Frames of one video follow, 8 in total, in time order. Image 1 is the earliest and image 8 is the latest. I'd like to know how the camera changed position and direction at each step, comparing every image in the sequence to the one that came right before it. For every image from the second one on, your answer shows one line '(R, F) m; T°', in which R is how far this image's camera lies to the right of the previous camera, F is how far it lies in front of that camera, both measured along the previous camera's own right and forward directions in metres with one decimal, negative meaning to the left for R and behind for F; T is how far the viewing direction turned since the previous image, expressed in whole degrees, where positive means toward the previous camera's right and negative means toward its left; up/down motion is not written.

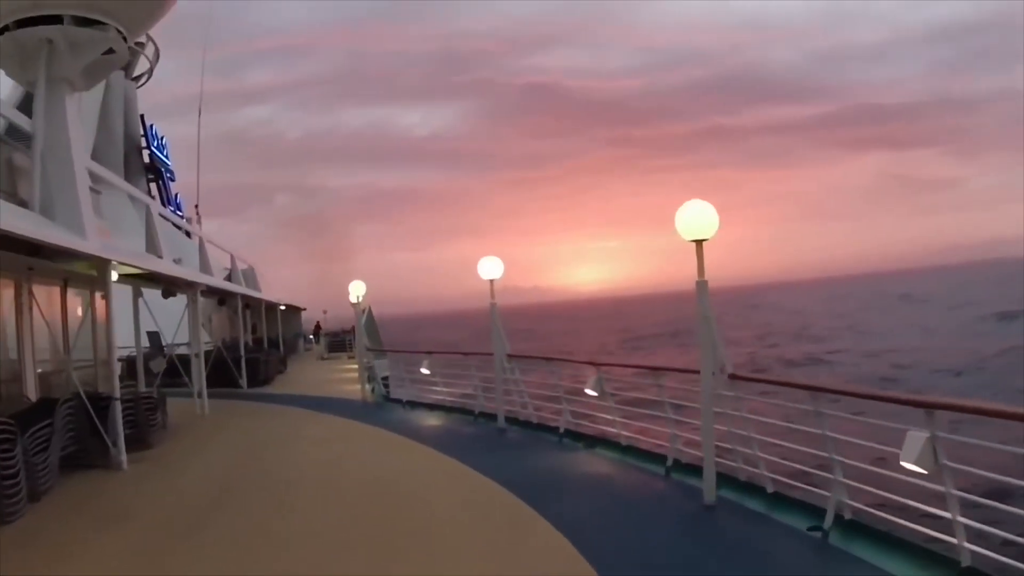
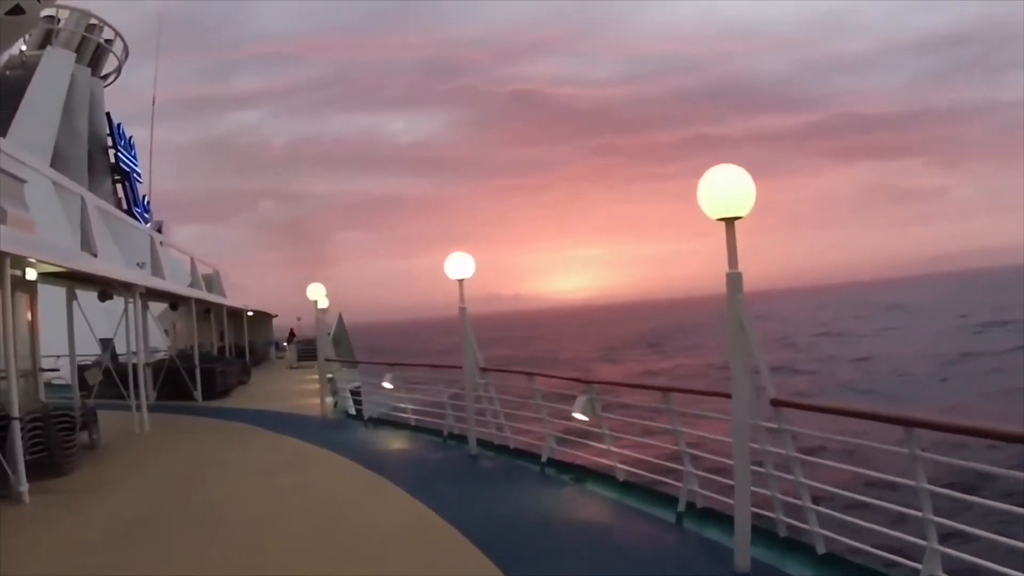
(+0.1, +1.2) m; +1°
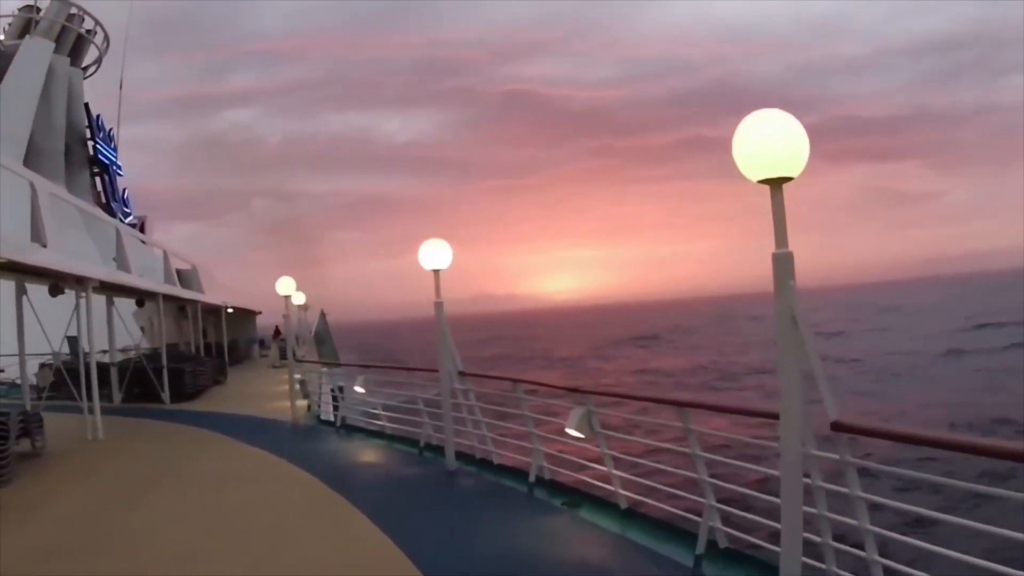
(+0.1, +0.9) m; 0°
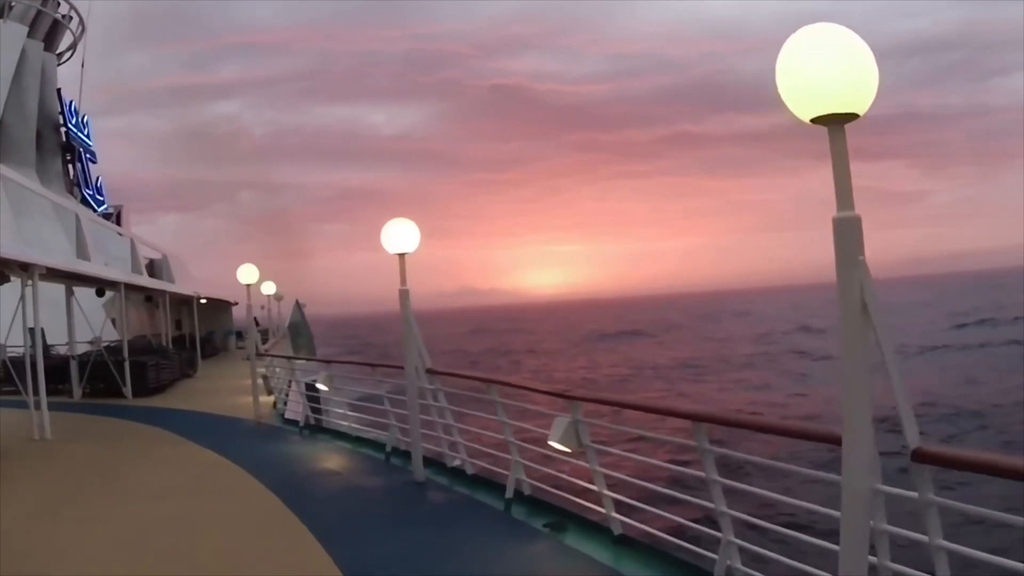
(+0.1, +0.7) m; +1°
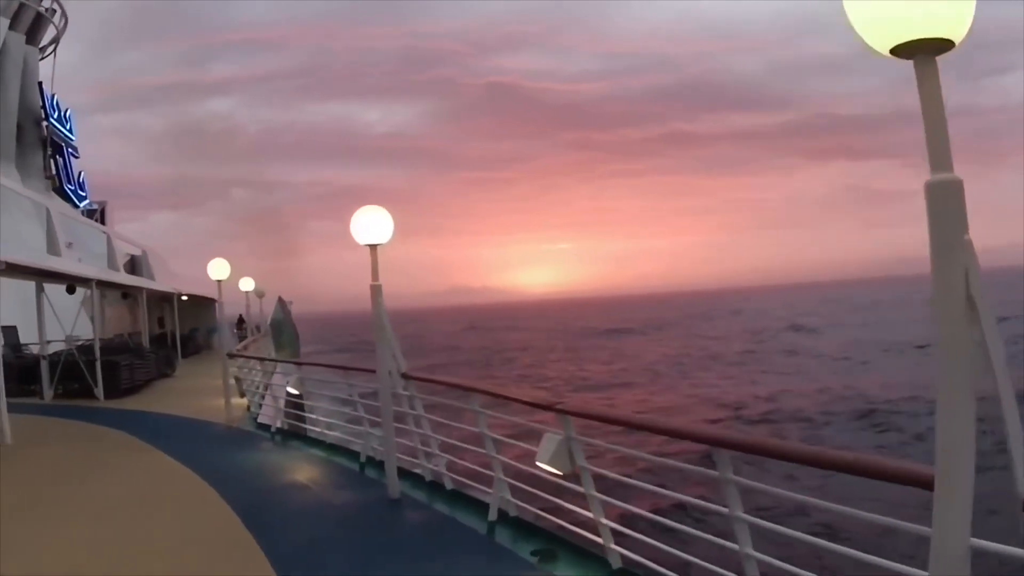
(0.0, +0.5) m; +1°
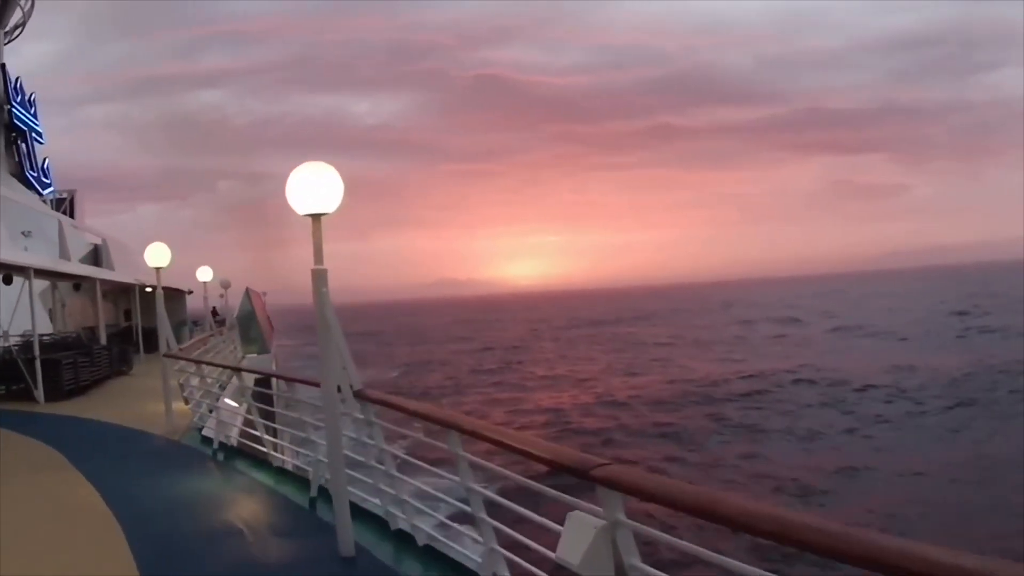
(0.0, +1.2) m; +1°
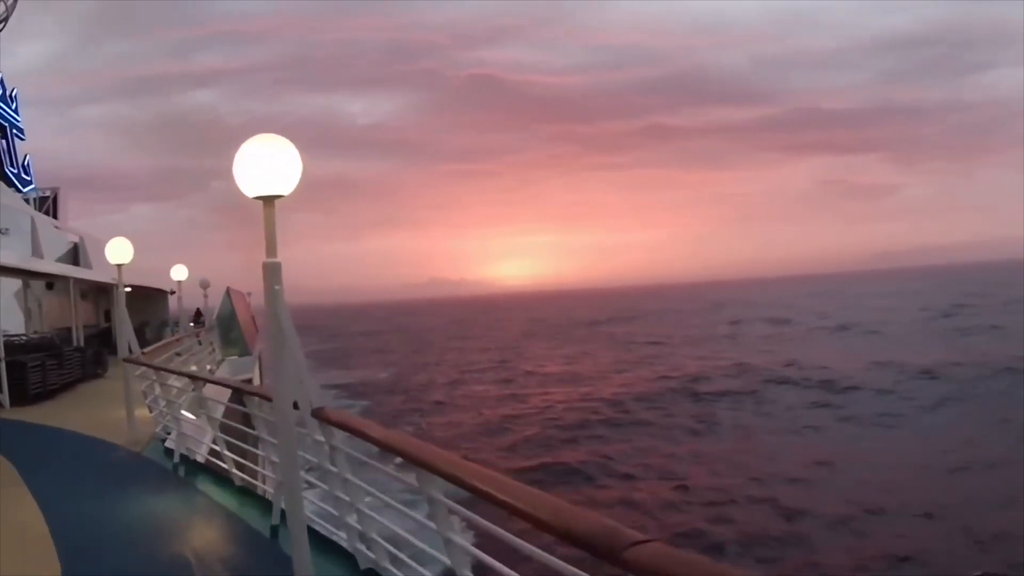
(0.0, +0.5) m; 0°
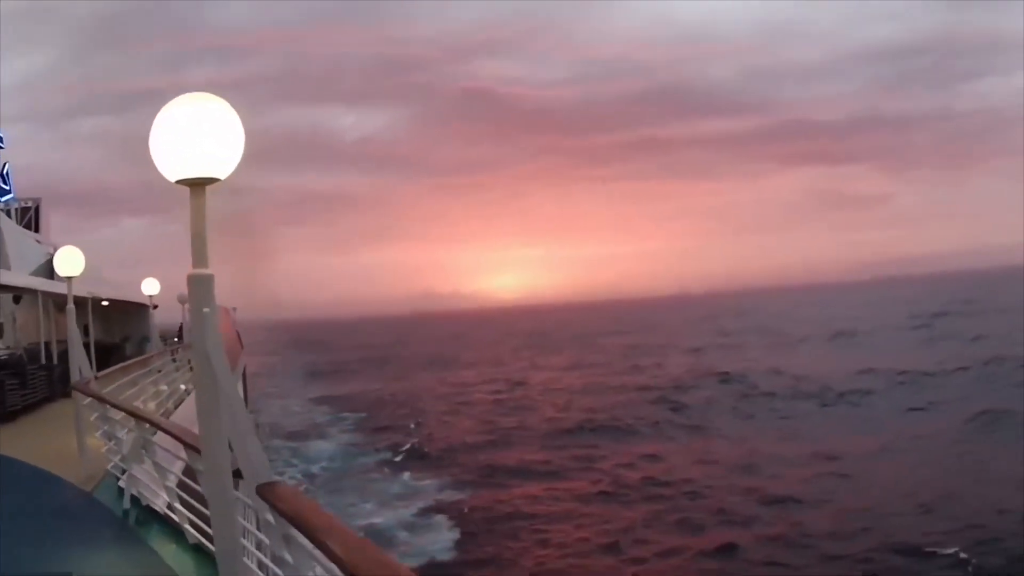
(-0.1, +0.7) m; +1°
